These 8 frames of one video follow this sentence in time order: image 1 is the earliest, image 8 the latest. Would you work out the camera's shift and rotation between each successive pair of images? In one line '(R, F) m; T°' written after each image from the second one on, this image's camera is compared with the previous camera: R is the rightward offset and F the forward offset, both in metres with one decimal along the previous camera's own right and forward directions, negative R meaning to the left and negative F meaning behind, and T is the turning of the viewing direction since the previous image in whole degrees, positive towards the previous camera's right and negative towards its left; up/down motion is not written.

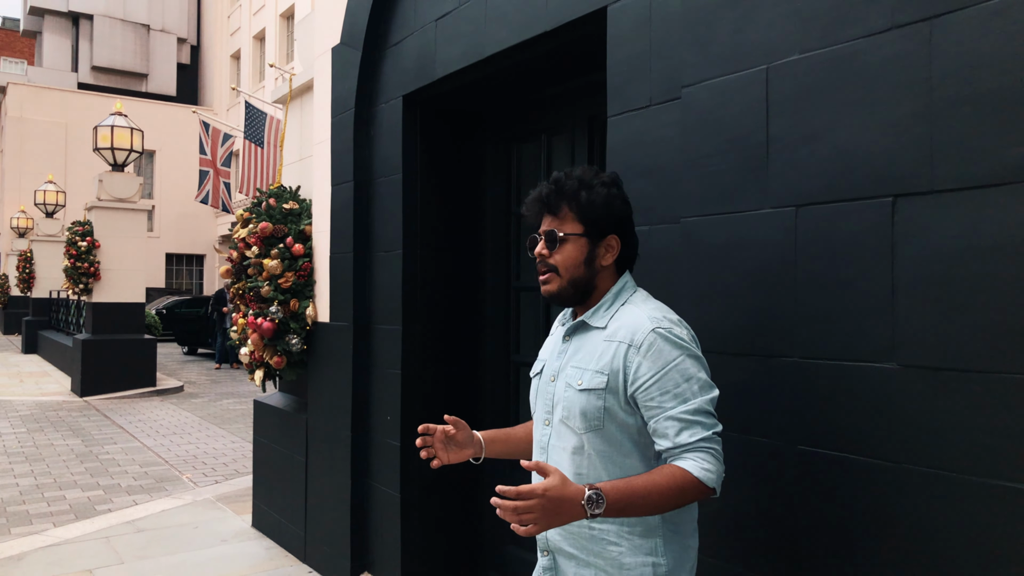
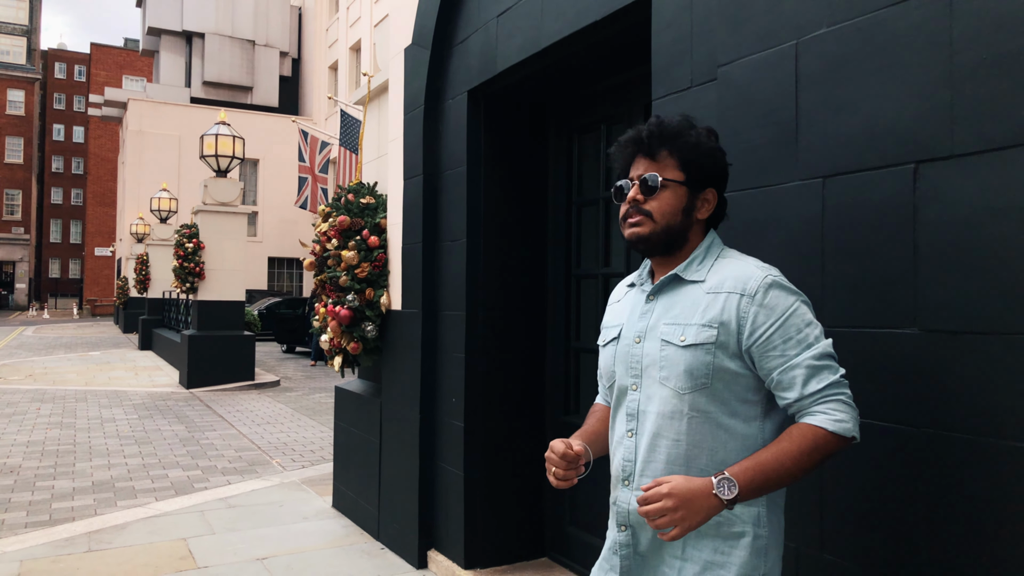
(+0.2, -0.1) m; -7°
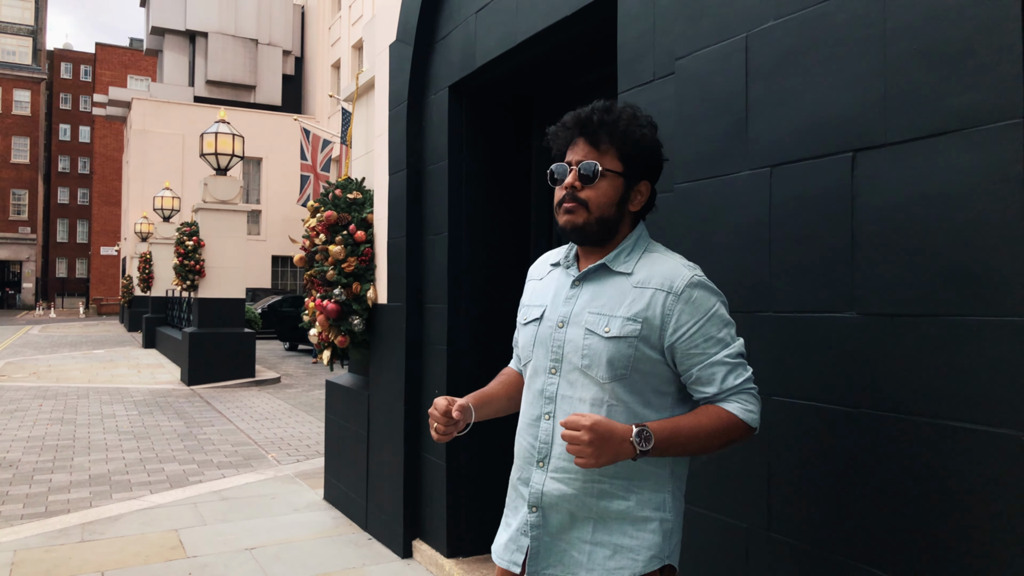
(+0.1, -0.1) m; 0°
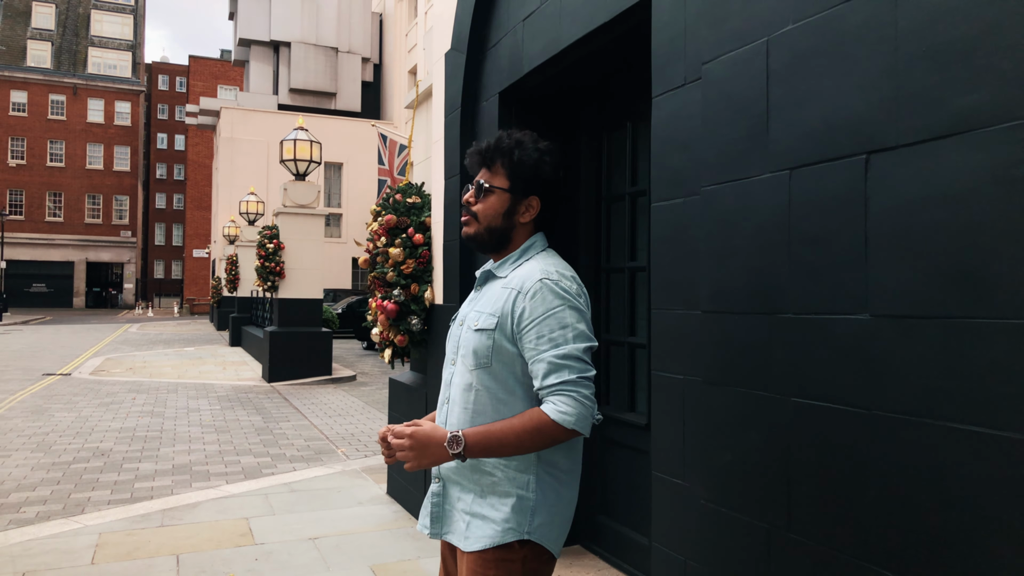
(+0.2, -0.1) m; -6°
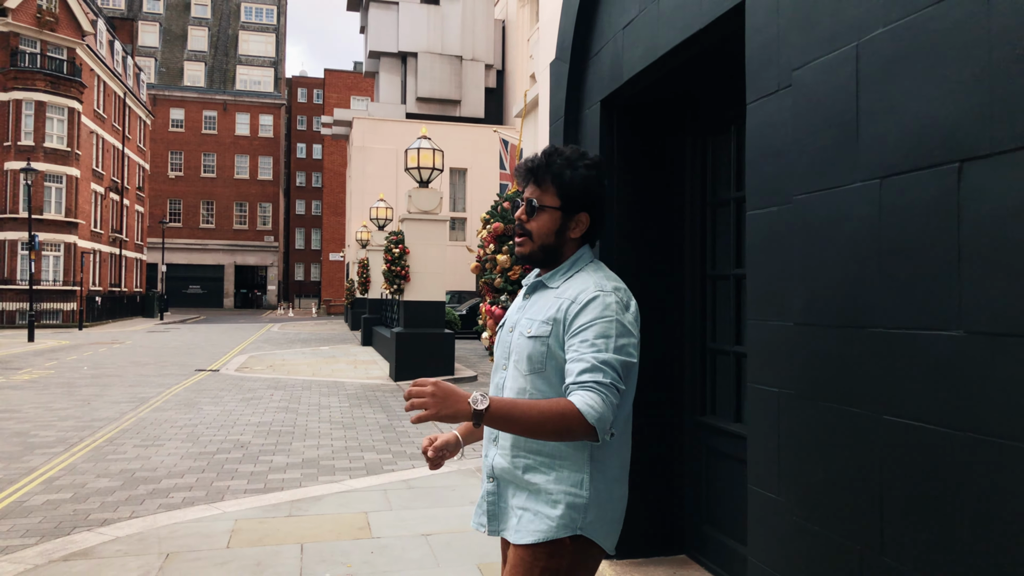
(+0.1, -0.1) m; -9°
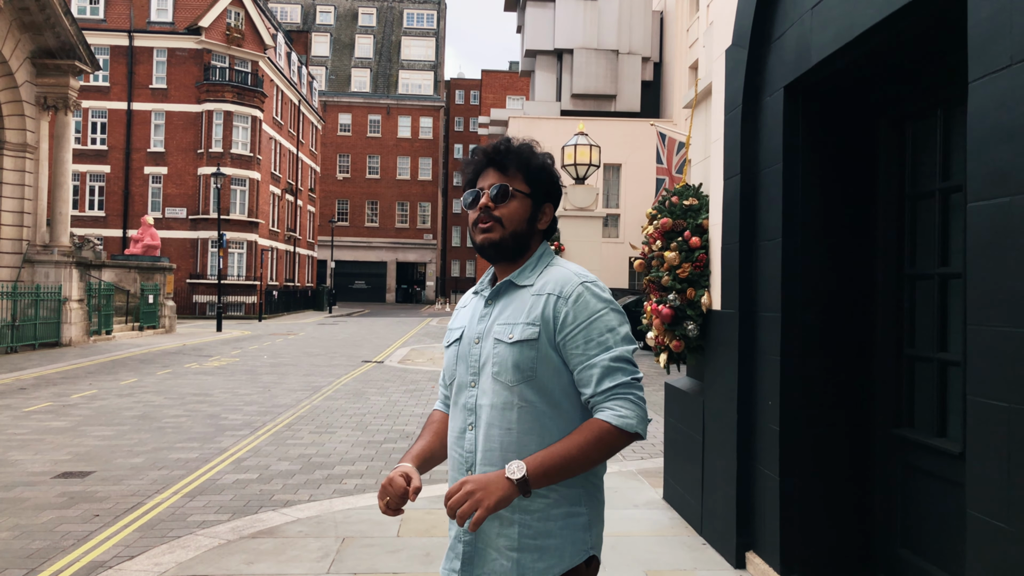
(-0.1, +0.1) m; -11°
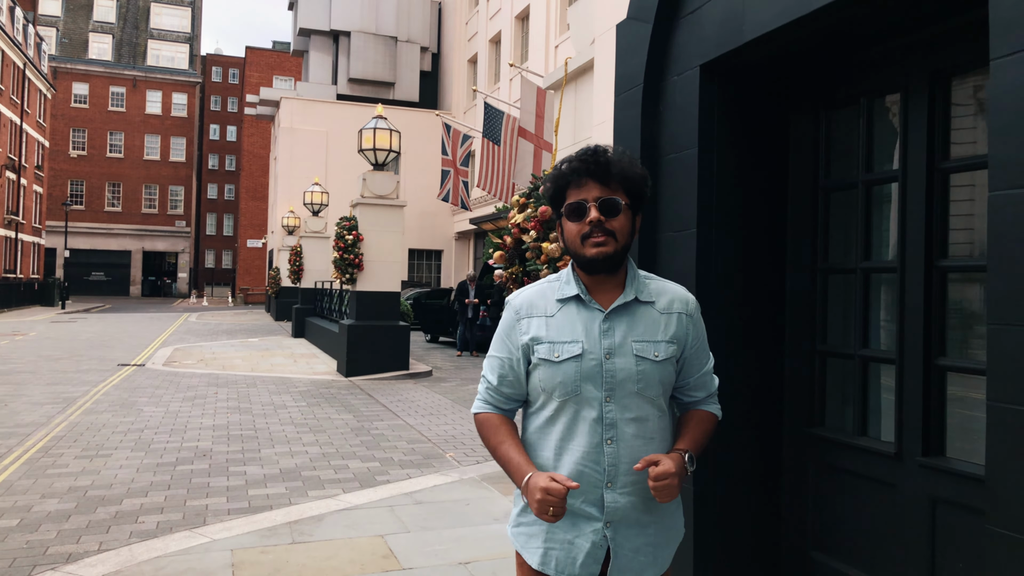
(-0.6, +0.7) m; +17°
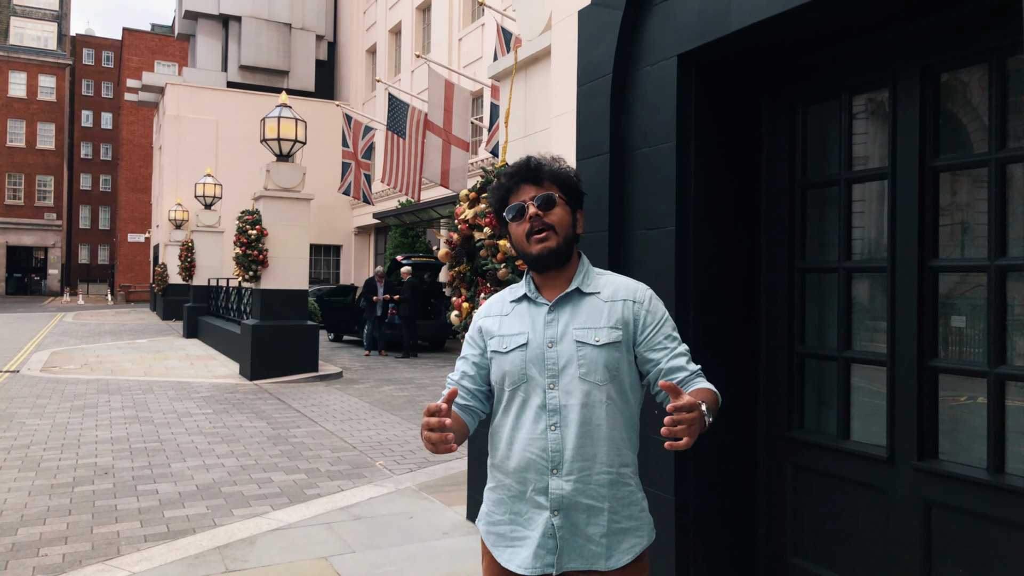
(-0.3, +0.3) m; +8°
